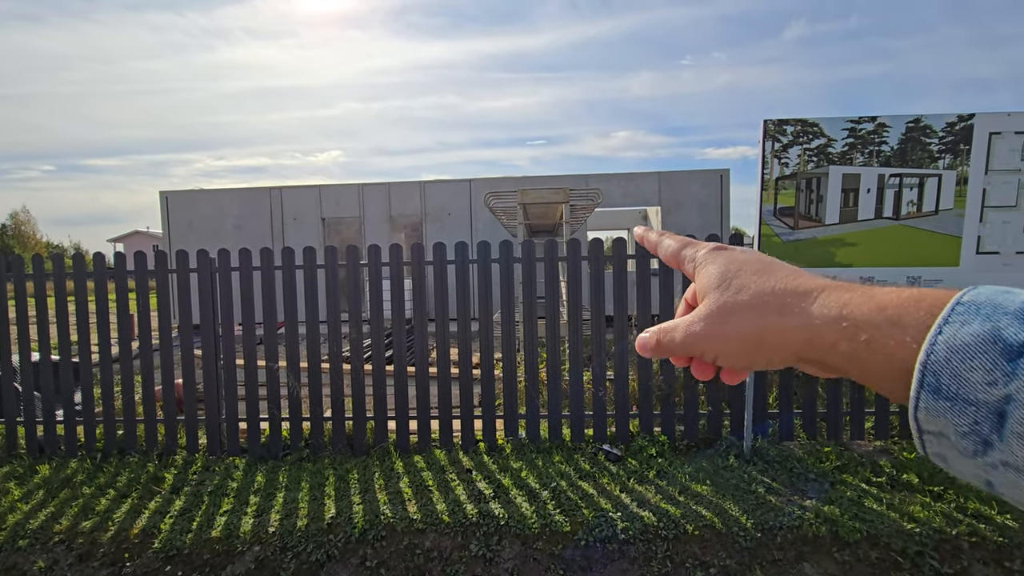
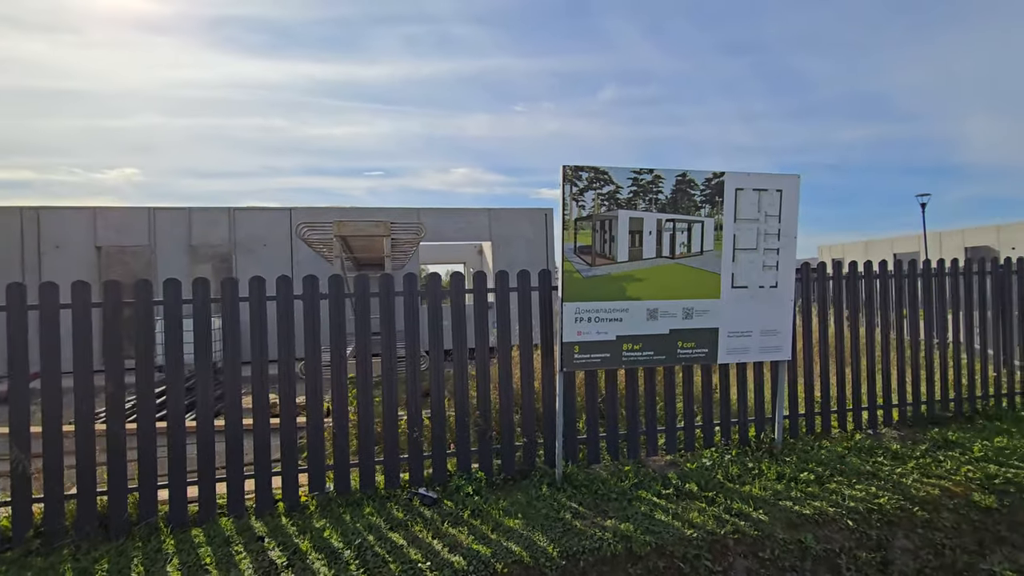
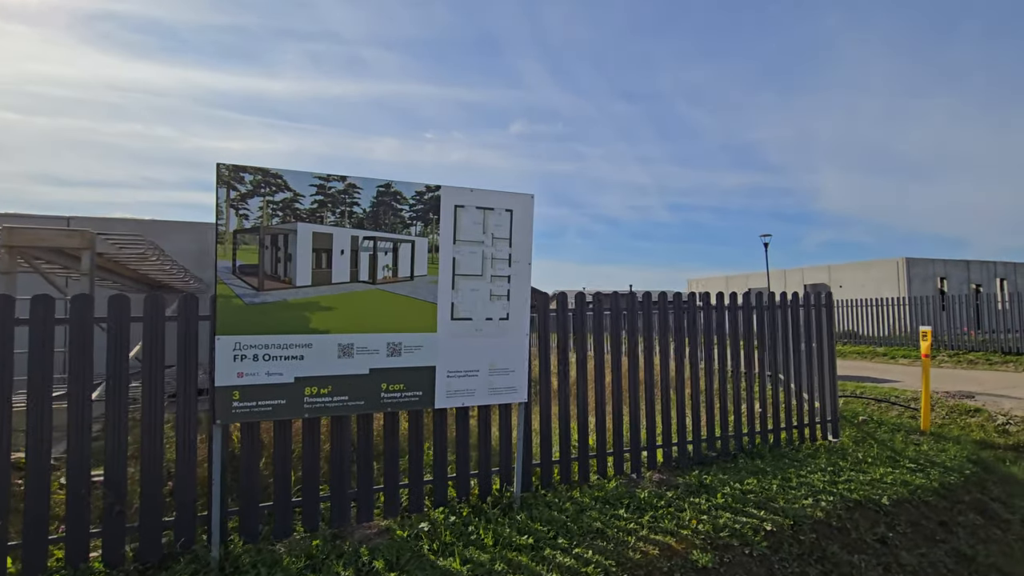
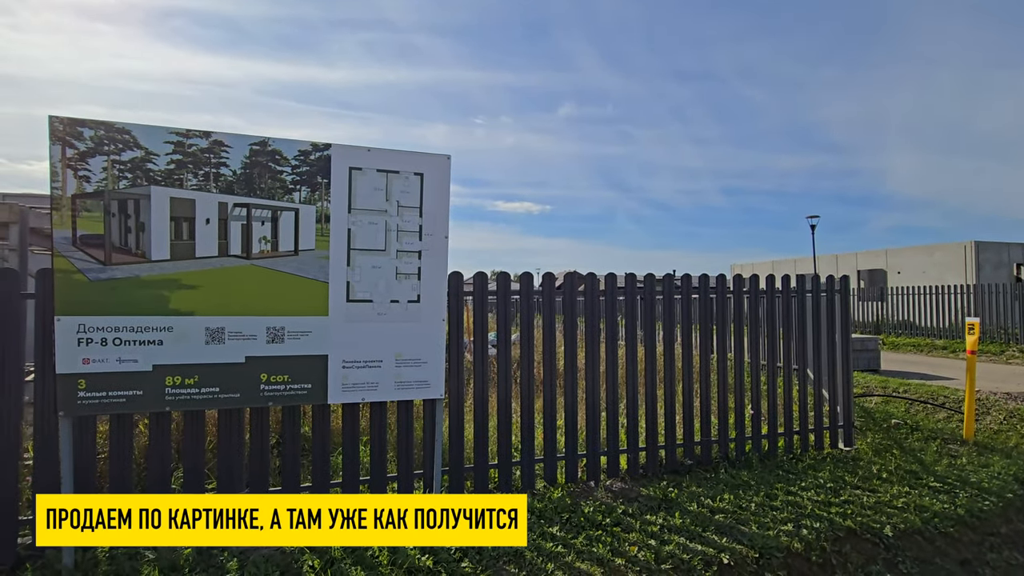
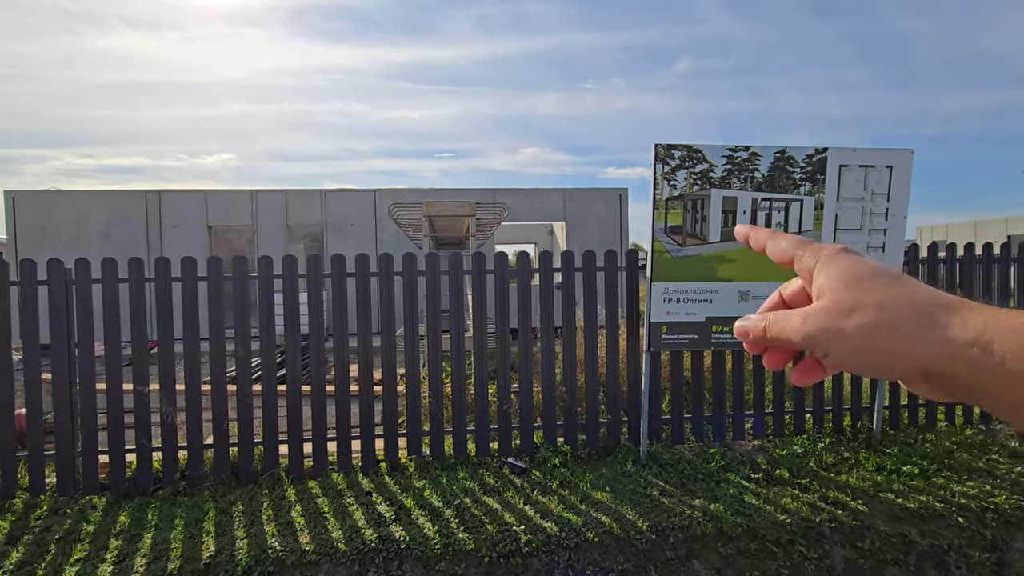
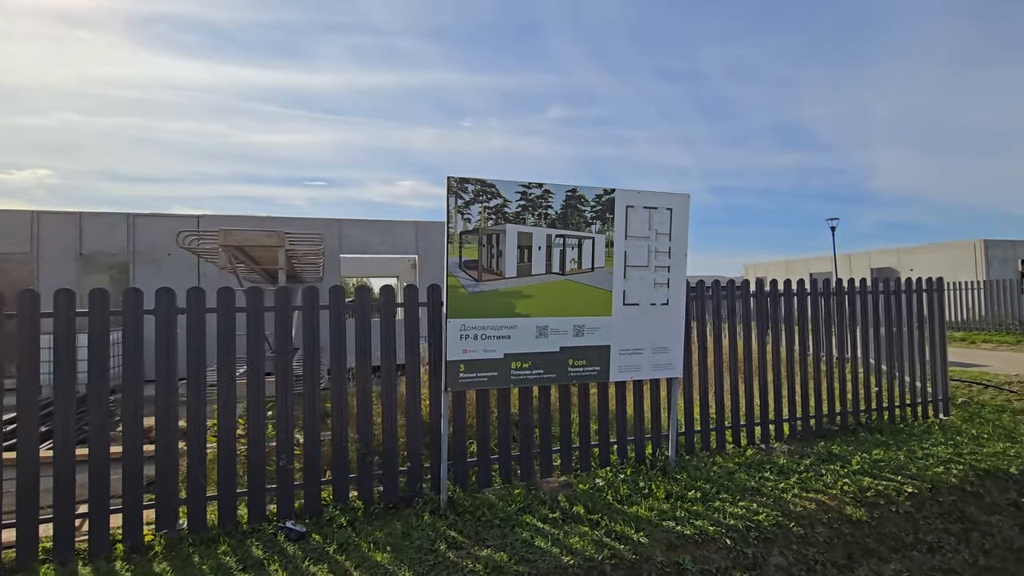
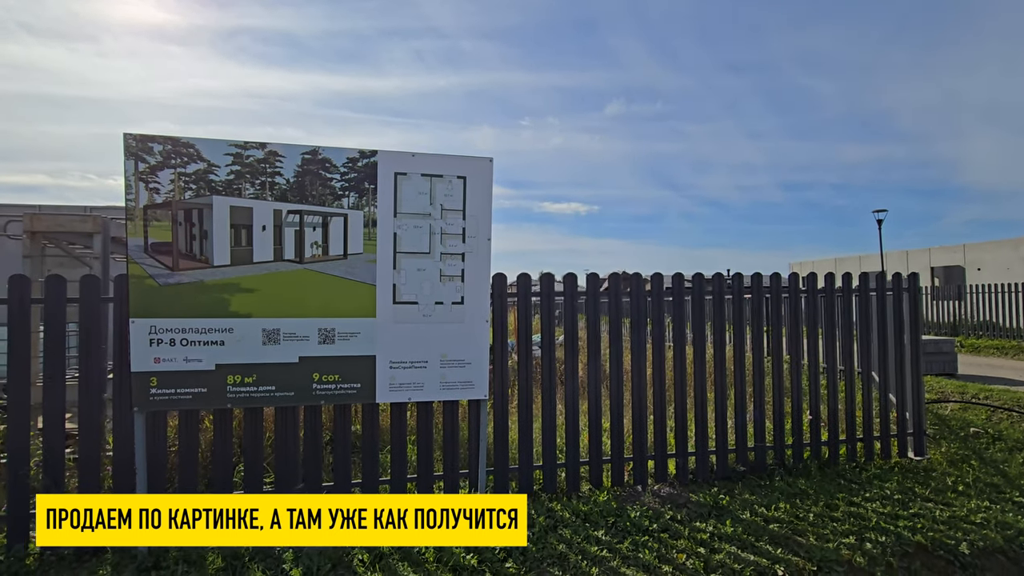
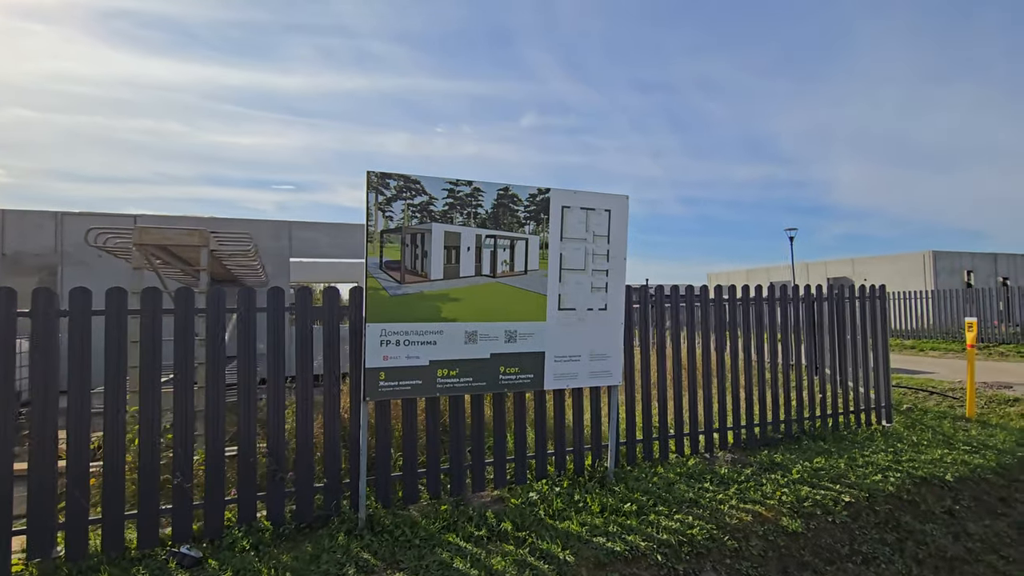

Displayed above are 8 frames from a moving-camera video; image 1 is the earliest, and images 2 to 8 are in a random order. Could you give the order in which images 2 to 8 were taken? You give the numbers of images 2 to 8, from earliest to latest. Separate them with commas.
5, 2, 6, 8, 3, 4, 7
